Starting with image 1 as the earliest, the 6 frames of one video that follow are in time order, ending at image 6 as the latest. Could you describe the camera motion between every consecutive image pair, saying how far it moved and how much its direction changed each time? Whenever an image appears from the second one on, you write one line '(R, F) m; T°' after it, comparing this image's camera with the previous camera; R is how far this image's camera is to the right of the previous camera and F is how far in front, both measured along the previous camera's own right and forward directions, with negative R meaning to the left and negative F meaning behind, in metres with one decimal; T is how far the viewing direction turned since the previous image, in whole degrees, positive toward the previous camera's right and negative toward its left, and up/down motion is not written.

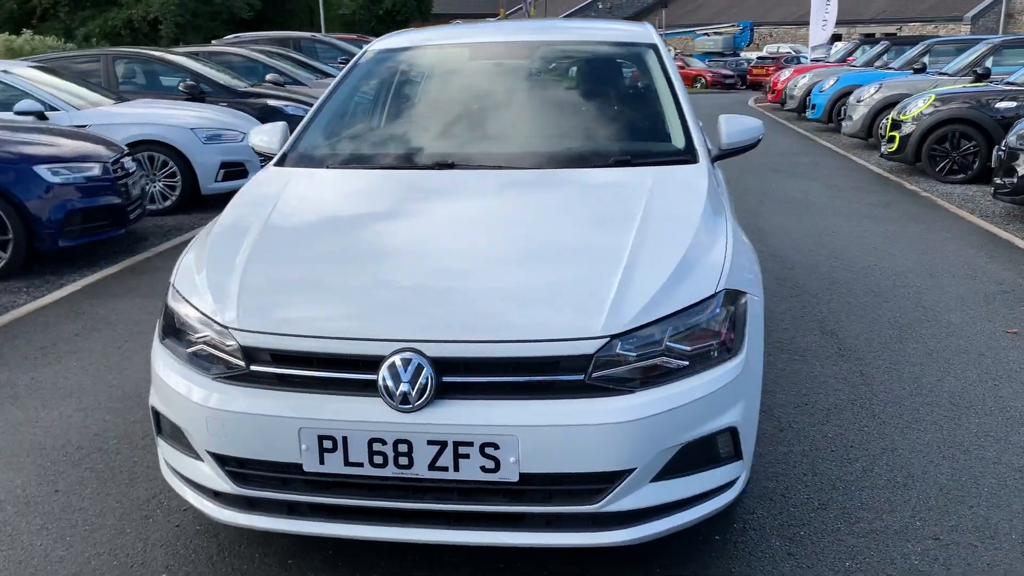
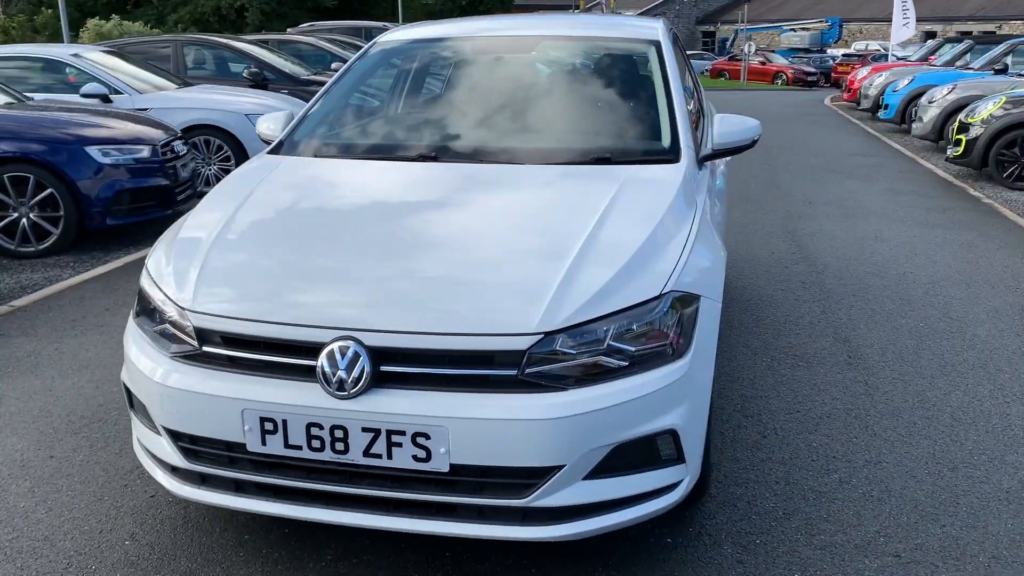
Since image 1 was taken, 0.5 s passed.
(+0.4, 0.0) m; -5°
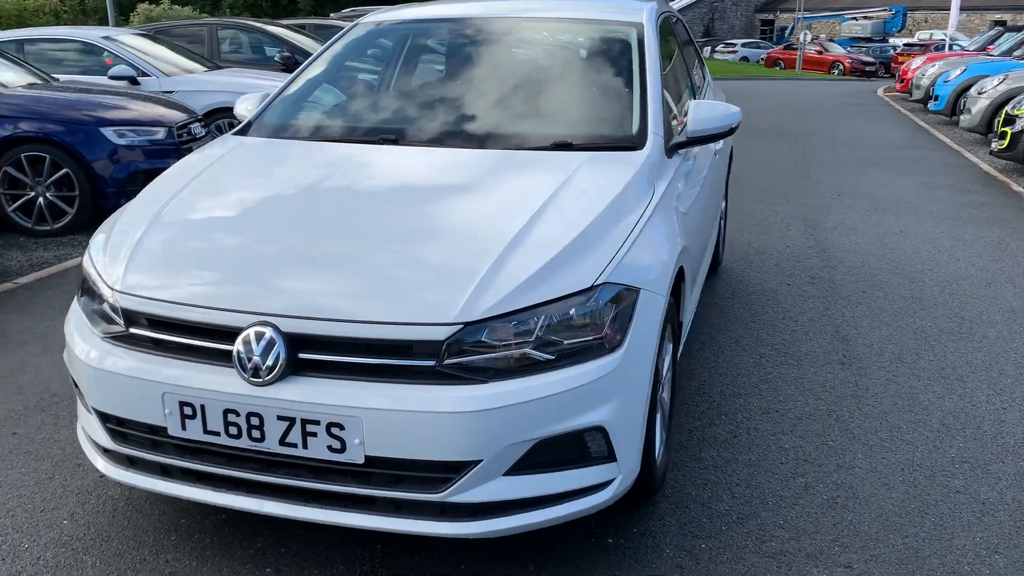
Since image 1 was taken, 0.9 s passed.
(+0.3, +0.1) m; -3°
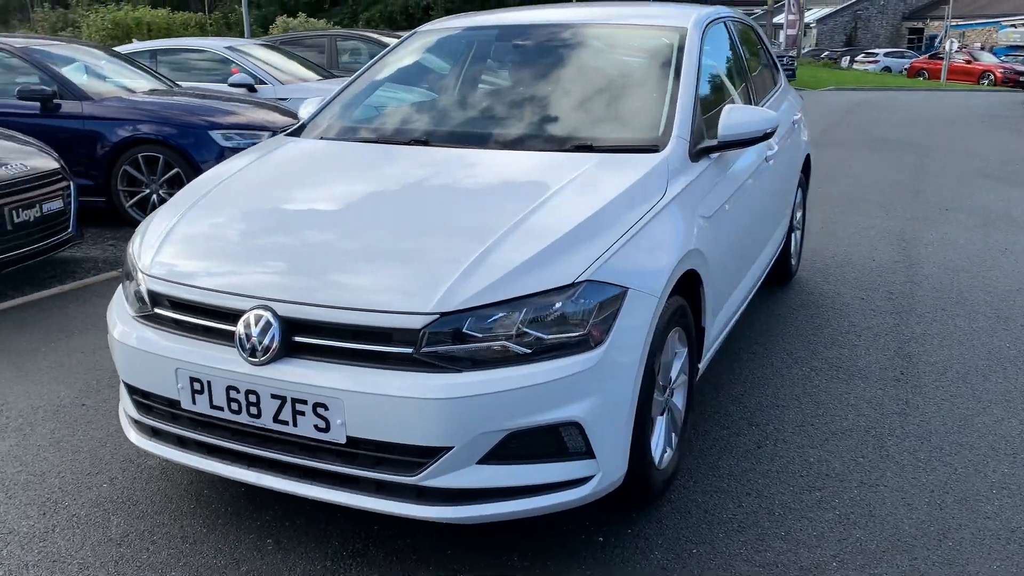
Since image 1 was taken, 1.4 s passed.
(+0.4, 0.0) m; -8°
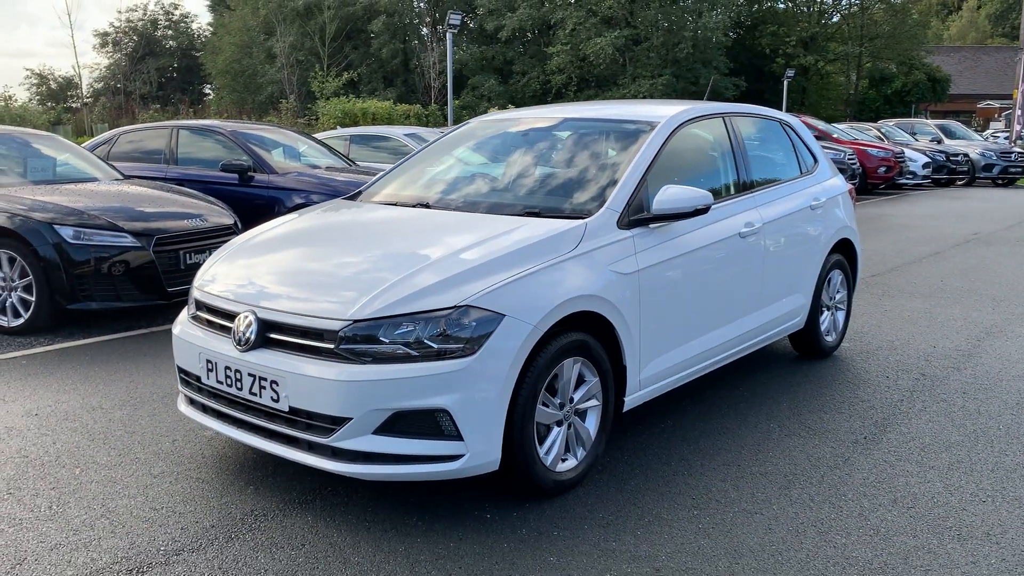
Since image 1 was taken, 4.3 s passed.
(+1.2, -0.7) m; -15°
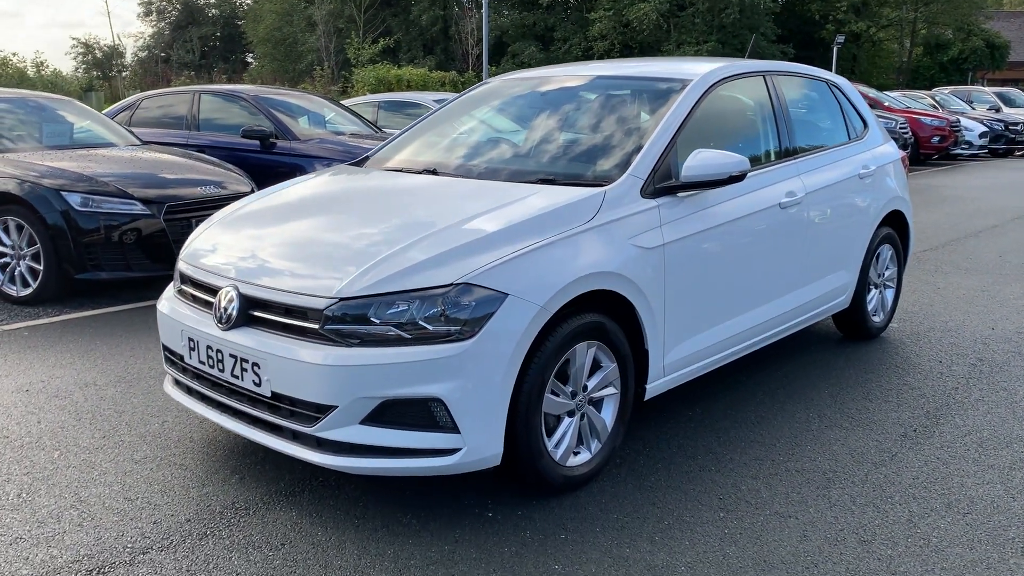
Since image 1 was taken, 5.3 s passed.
(+0.1, +0.4) m; -3°
